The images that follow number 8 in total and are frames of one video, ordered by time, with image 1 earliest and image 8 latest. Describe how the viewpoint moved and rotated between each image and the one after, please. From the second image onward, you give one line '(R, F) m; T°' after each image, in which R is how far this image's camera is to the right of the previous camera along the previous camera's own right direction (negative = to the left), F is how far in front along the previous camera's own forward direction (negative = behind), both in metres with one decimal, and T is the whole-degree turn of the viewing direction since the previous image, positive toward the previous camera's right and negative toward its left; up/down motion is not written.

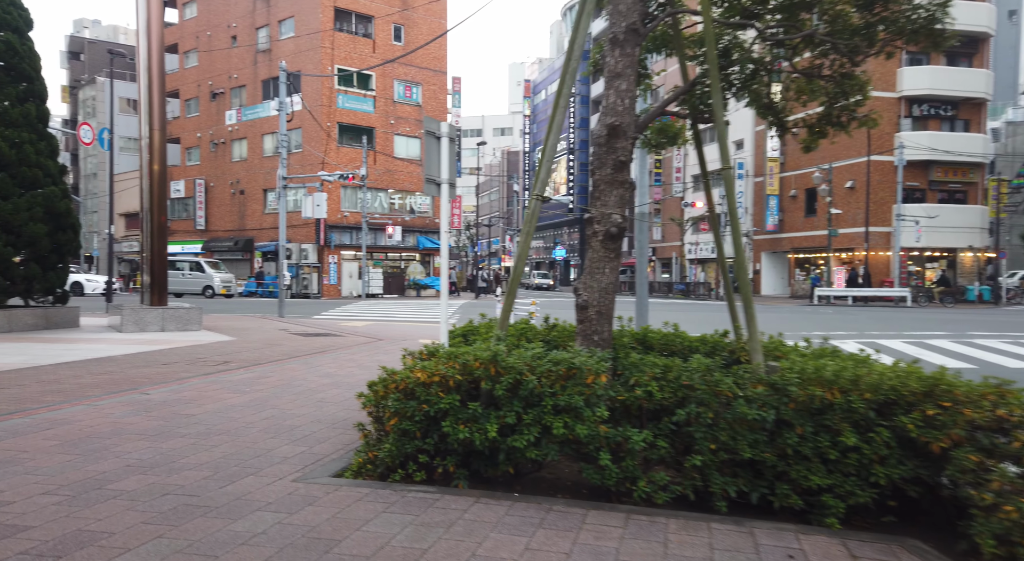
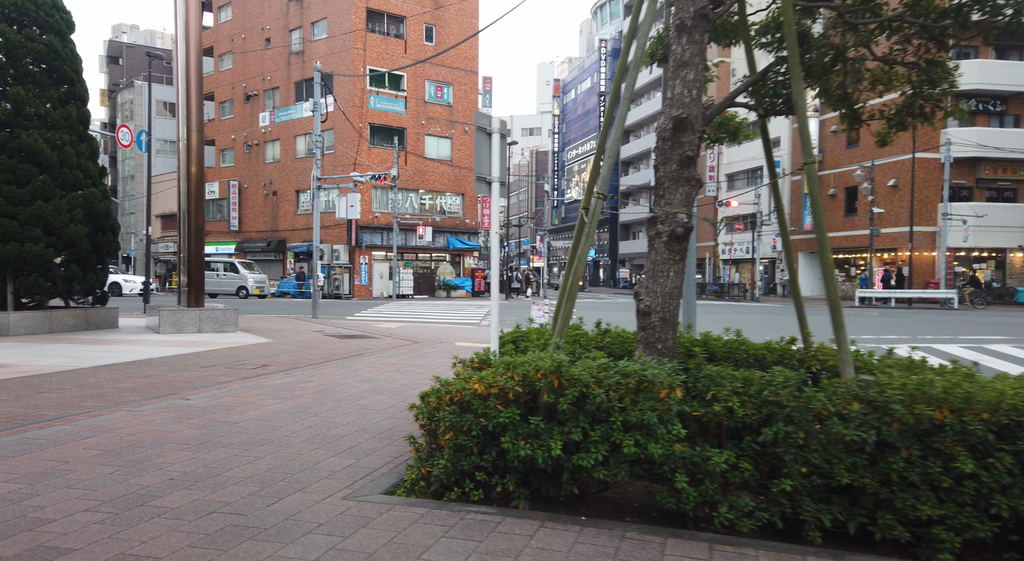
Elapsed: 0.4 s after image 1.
(-0.2, +0.3) m; -2°
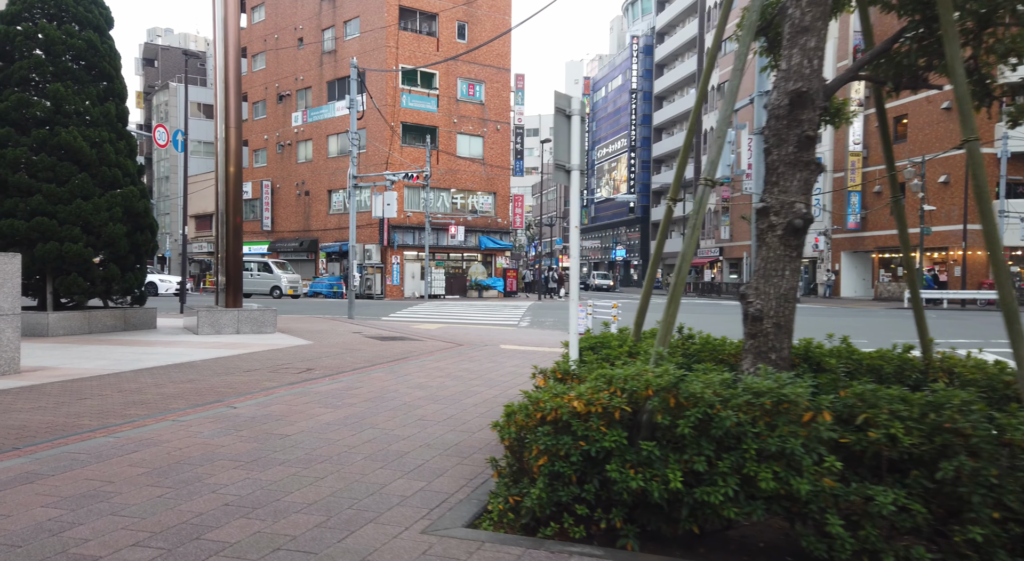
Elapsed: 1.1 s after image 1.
(-0.4, +0.5) m; -2°
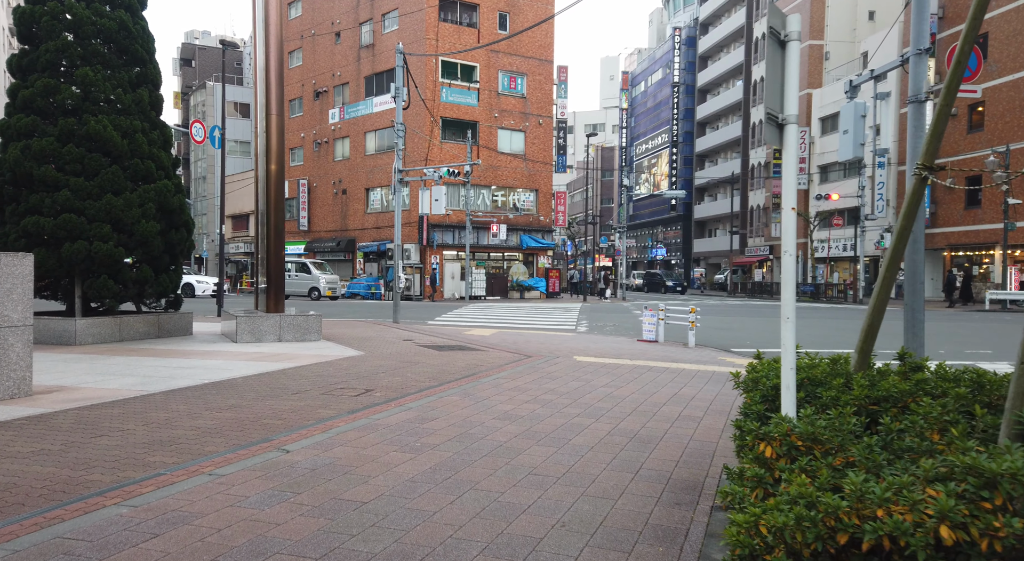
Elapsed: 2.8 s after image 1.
(-0.7, +1.5) m; -3°
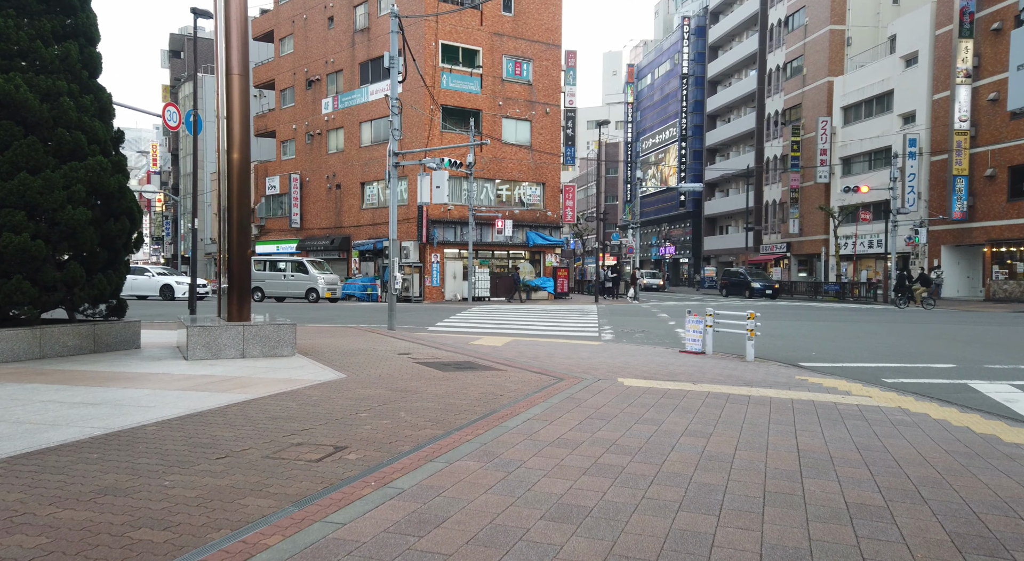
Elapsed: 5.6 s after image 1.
(-0.3, +2.7) m; 0°
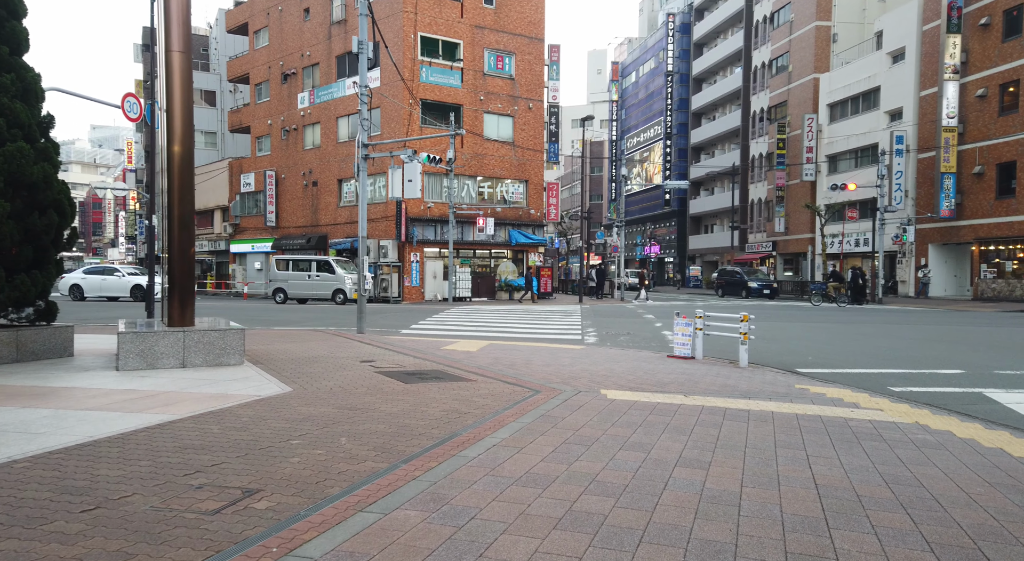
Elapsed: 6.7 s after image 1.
(+0.2, +1.0) m; +1°
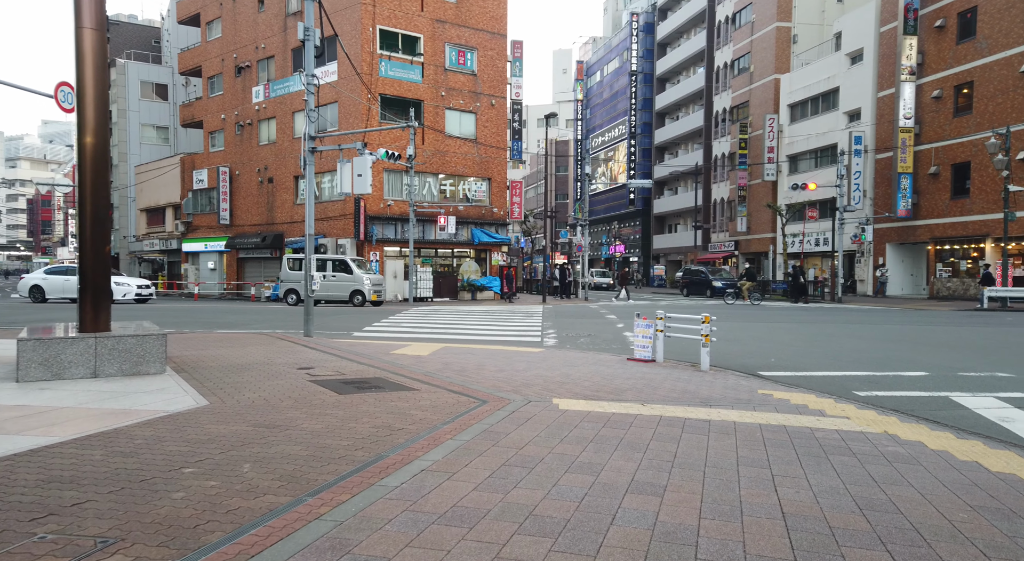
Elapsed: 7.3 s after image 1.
(+0.2, +0.6) m; +3°
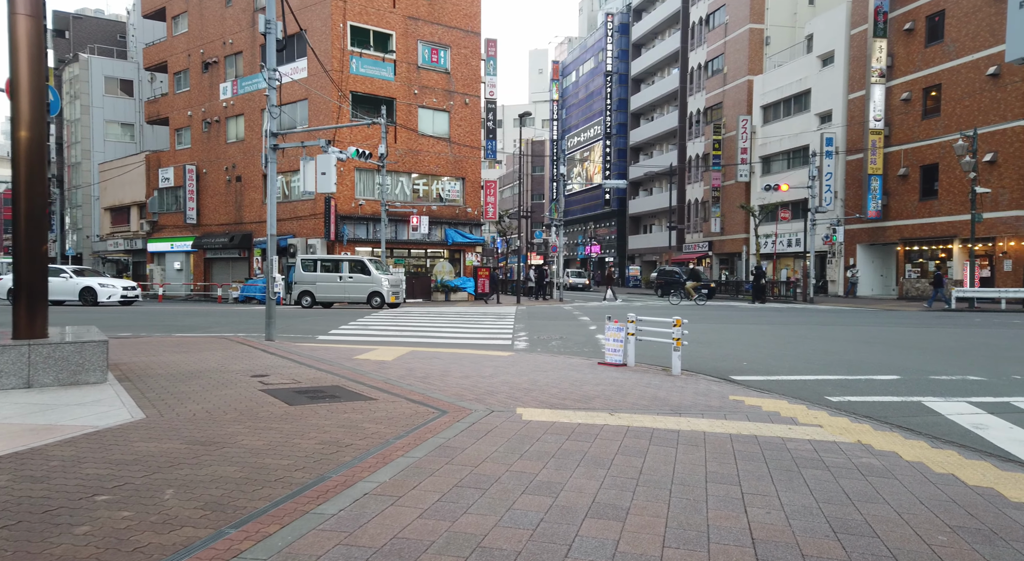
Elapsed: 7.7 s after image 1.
(+0.2, +0.4) m; +2°
